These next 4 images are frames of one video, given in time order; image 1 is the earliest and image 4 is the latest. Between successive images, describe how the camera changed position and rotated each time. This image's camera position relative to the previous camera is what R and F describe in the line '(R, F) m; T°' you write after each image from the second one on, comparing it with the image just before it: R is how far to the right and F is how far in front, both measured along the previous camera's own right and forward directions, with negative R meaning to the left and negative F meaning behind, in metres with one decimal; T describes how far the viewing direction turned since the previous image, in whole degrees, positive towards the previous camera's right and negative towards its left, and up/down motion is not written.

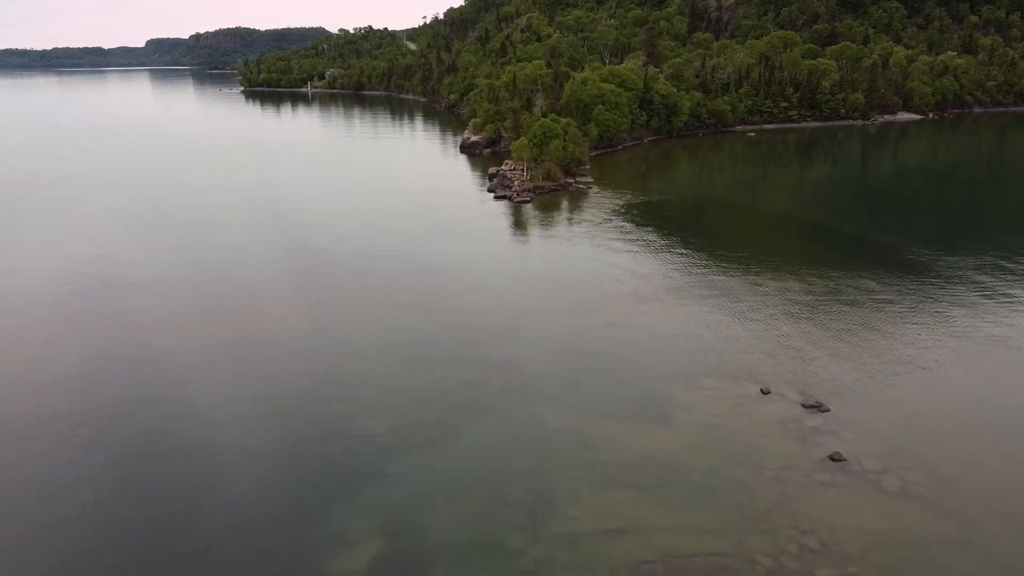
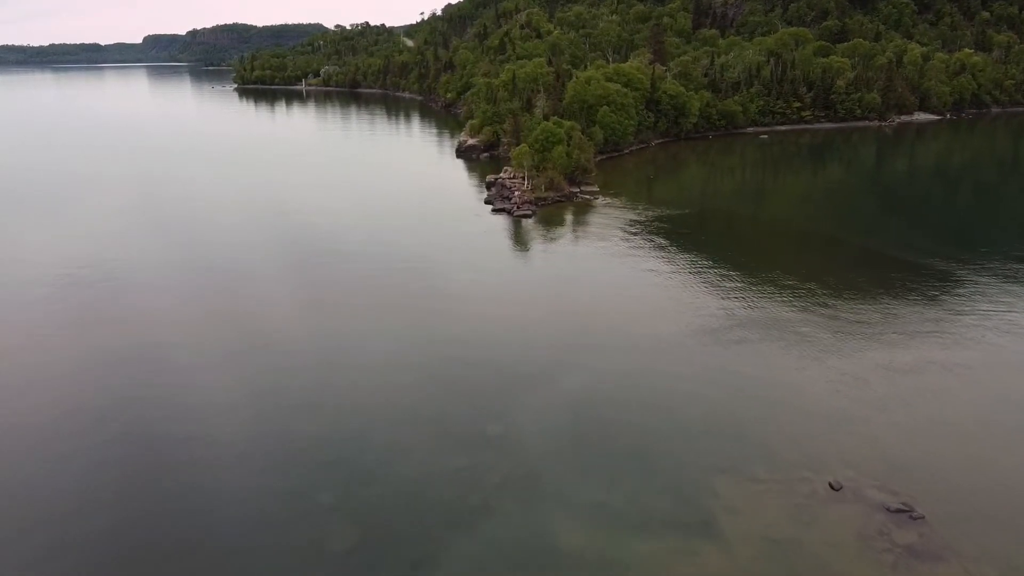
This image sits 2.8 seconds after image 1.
(0.0, +3.1) m; 0°
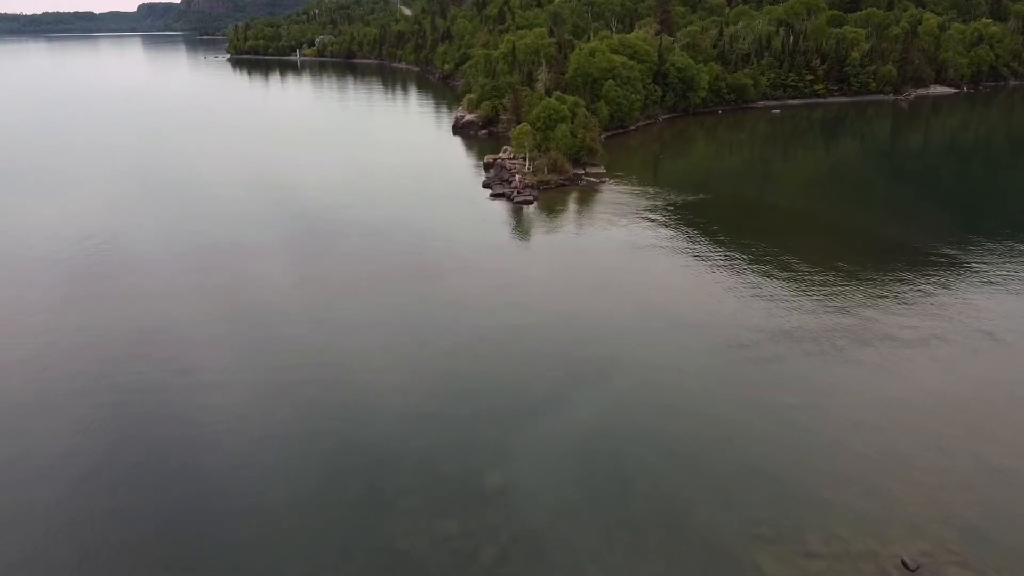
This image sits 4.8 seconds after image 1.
(0.0, +2.2) m; 0°
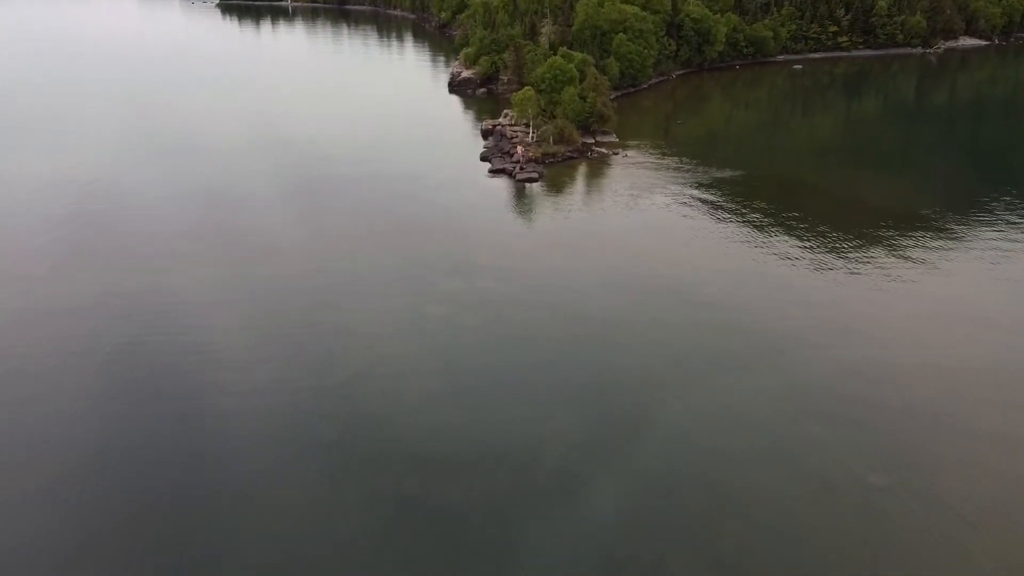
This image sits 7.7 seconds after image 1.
(-0.1, +3.2) m; 0°
